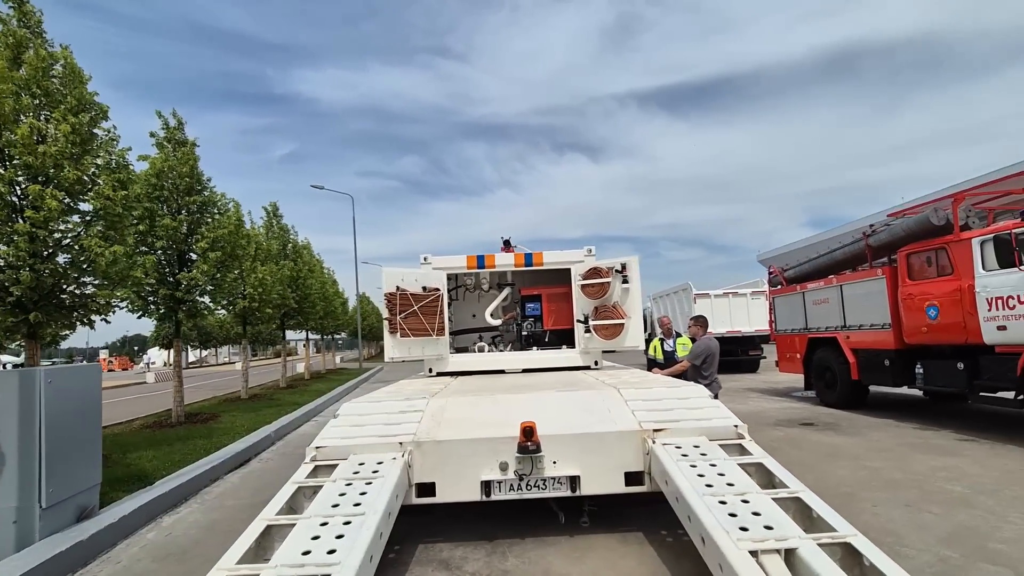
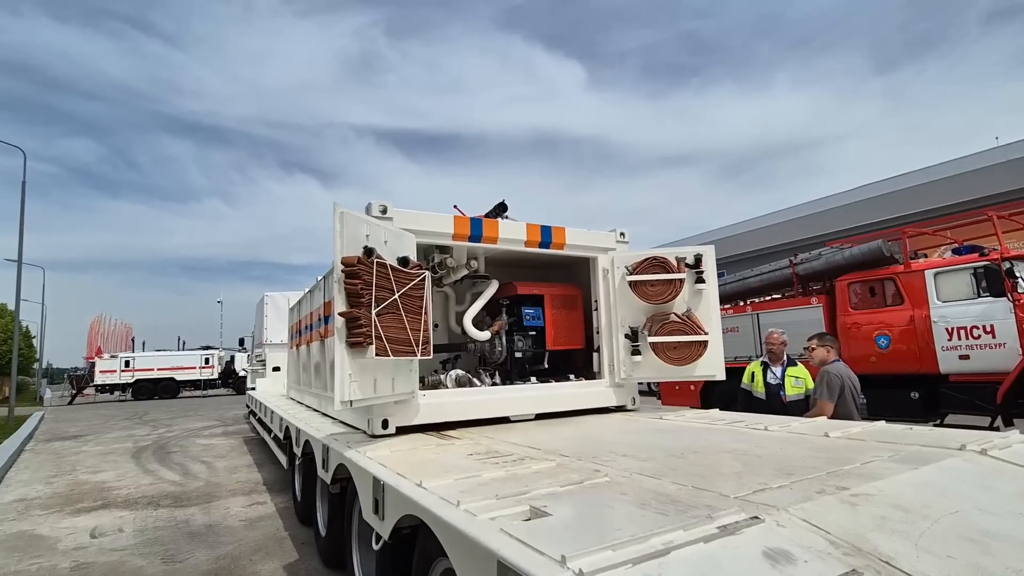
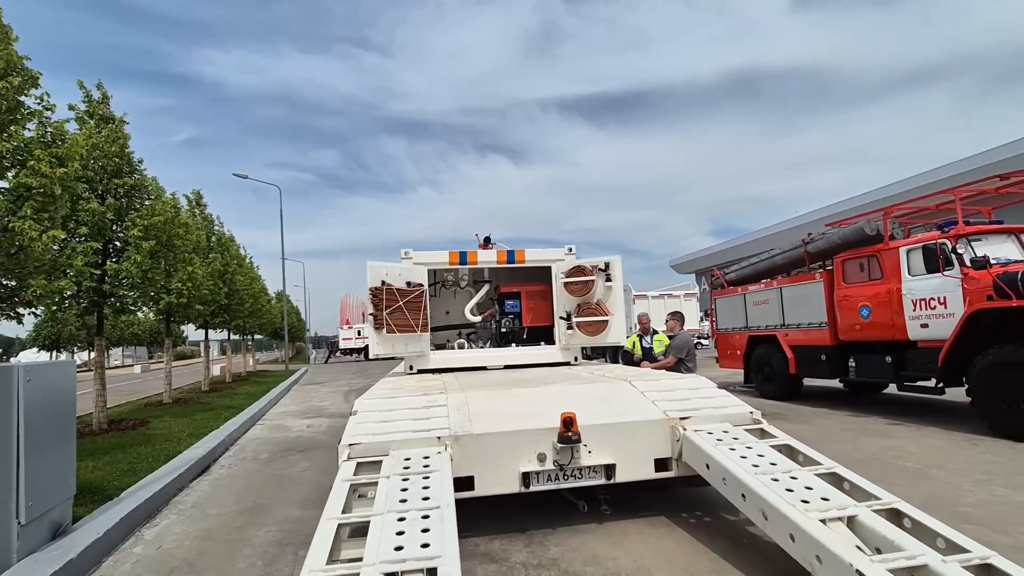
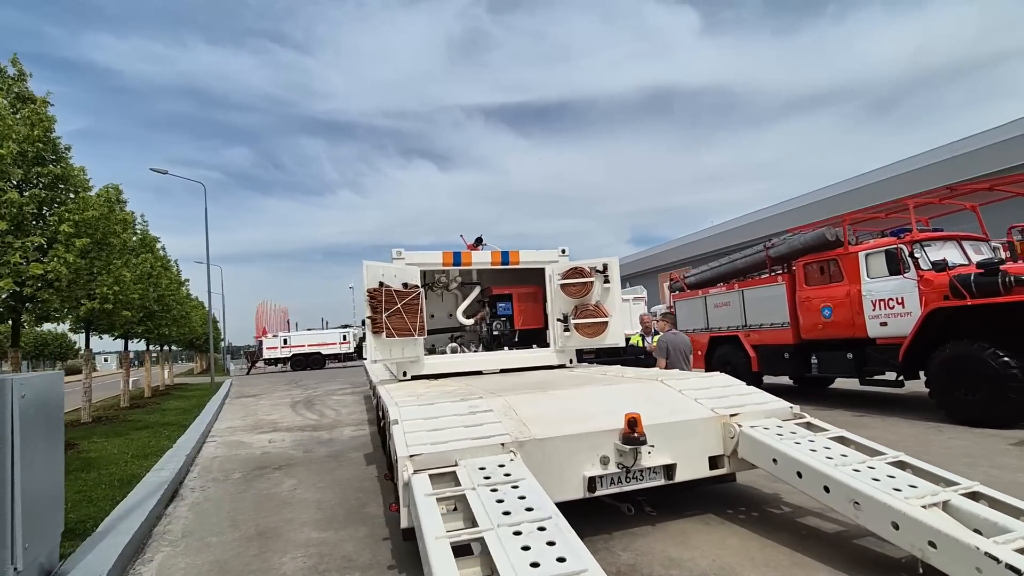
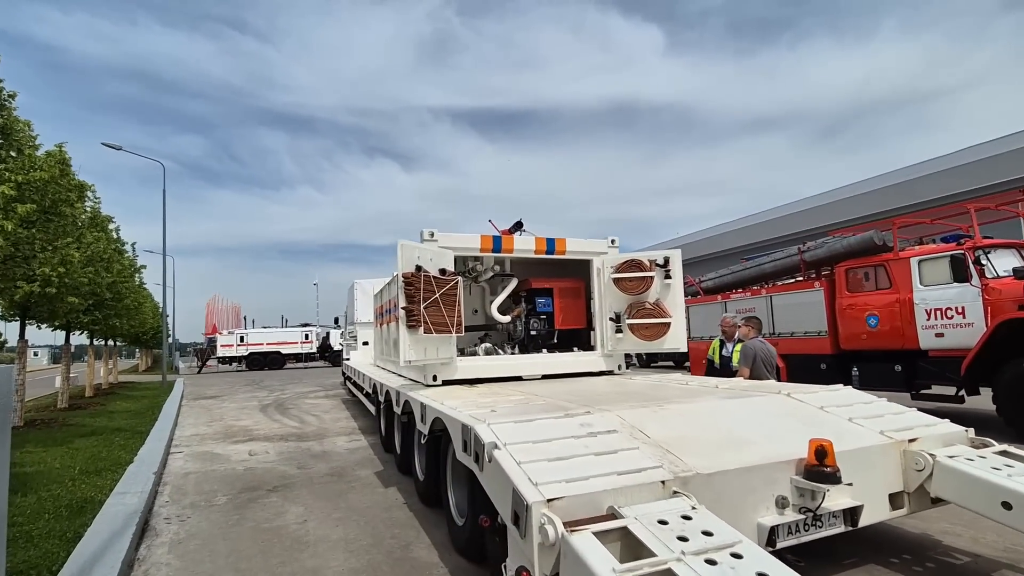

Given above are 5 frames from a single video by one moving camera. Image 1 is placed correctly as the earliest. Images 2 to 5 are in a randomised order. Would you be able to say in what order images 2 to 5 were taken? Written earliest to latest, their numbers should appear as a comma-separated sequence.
3, 4, 5, 2
